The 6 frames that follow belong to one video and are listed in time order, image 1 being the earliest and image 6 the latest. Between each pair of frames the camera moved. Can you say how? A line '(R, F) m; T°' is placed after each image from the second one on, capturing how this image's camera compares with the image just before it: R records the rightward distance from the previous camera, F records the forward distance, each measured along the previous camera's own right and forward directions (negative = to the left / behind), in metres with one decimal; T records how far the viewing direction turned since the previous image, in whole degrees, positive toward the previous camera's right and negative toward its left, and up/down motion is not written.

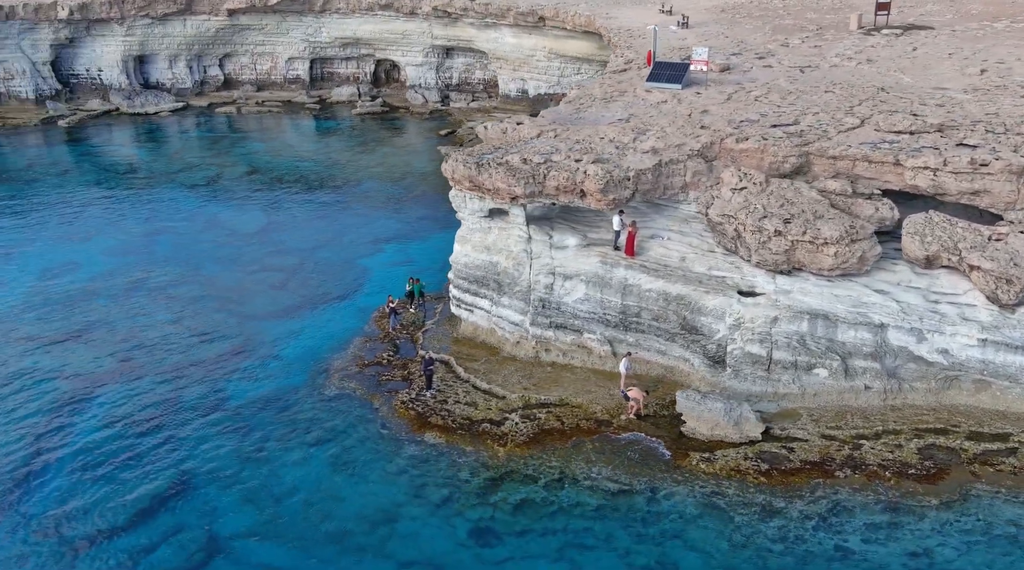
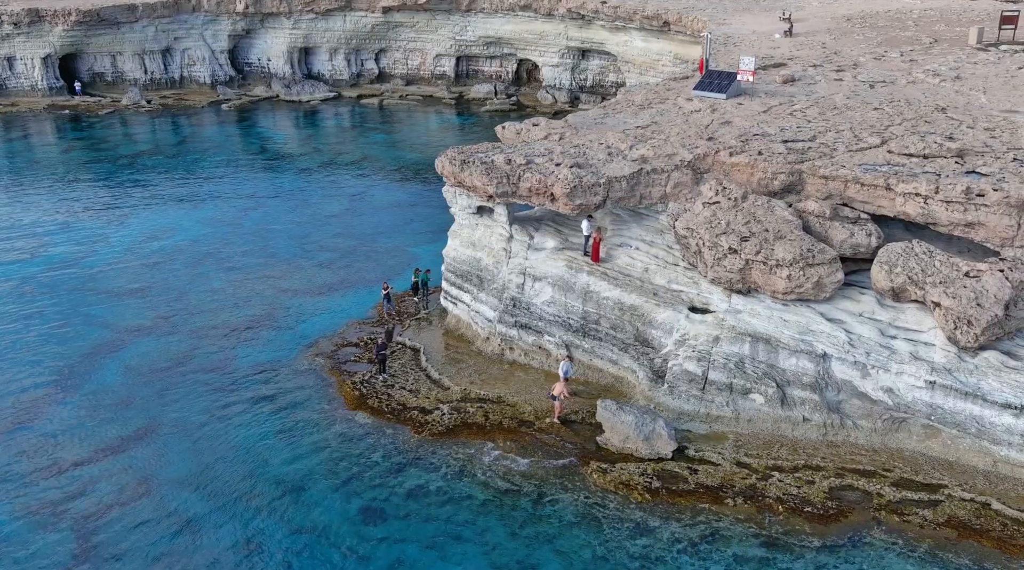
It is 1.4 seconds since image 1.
(+5.1, 0.0) m; -11°
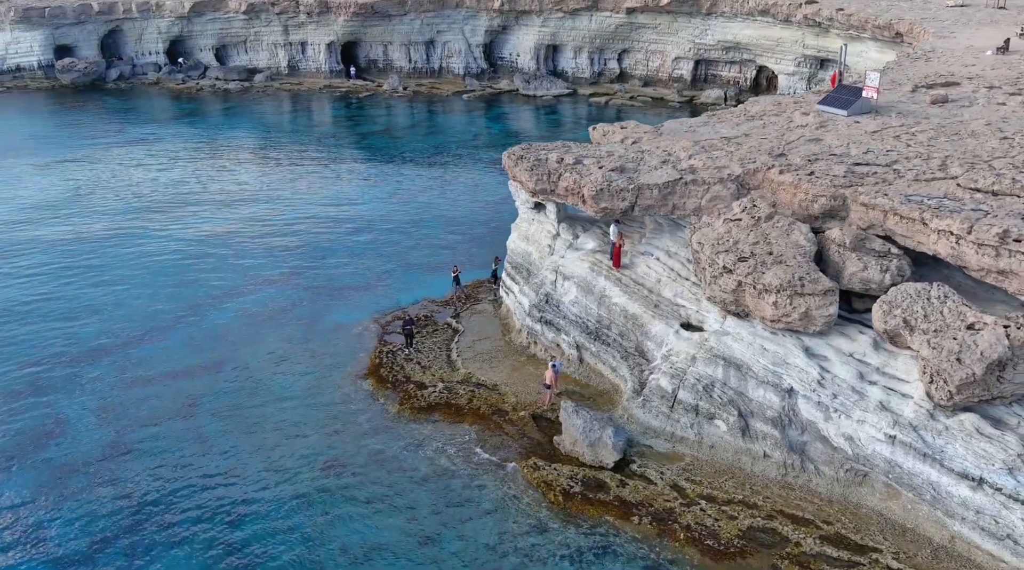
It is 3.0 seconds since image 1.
(+6.1, +0.3) m; -18°
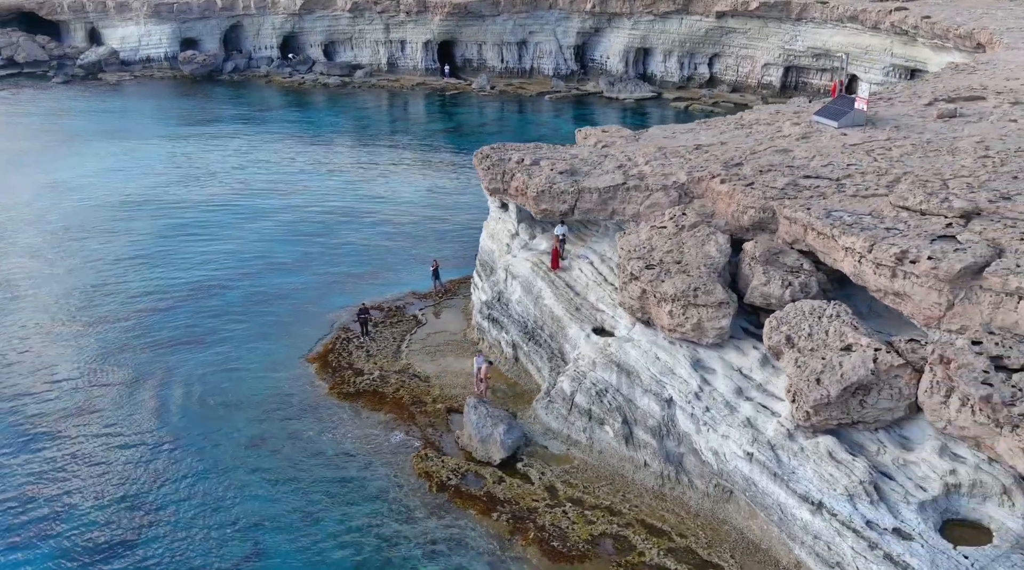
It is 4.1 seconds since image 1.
(+4.4, -0.1) m; -8°
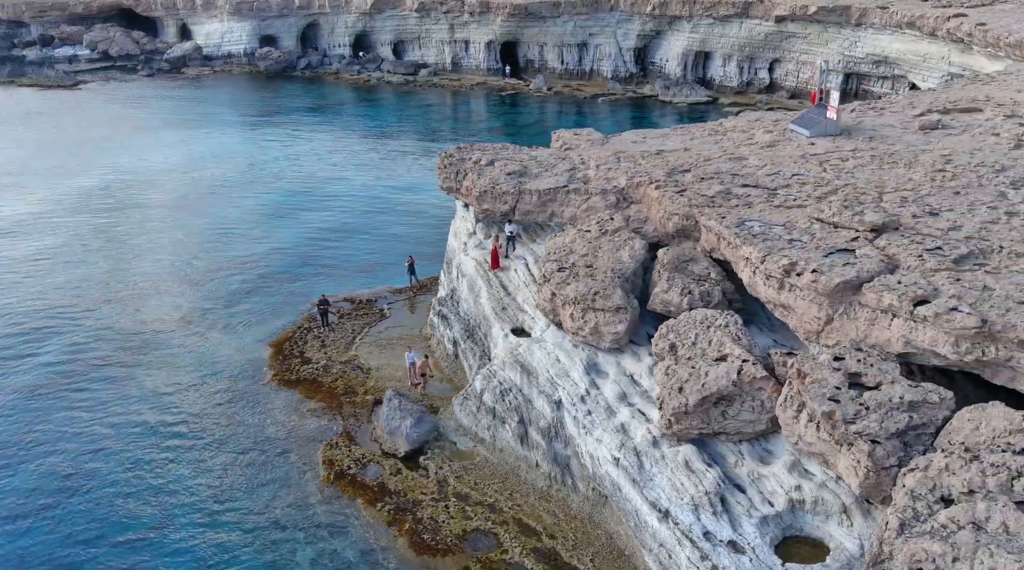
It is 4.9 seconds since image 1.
(+3.5, -0.2) m; -5°
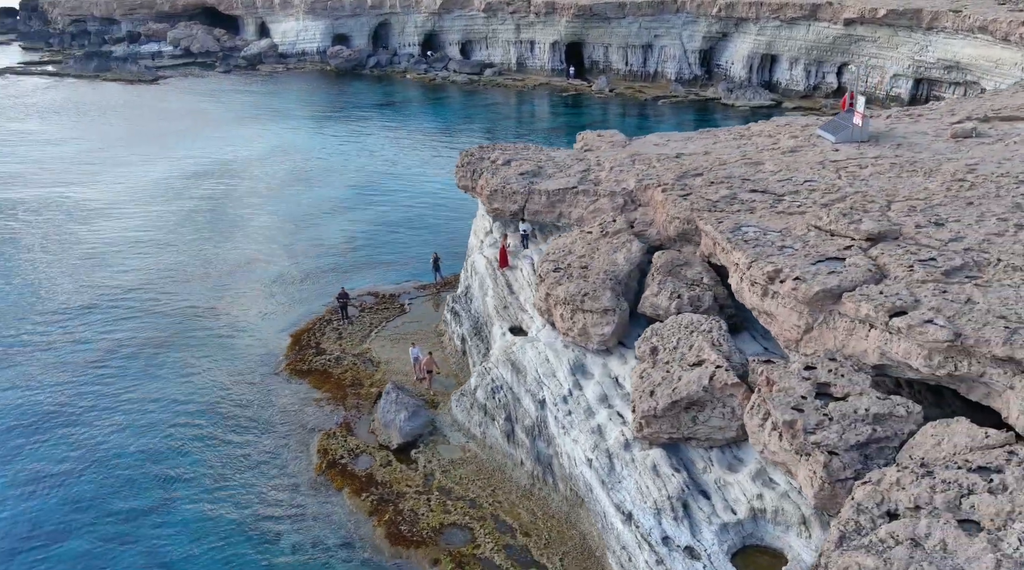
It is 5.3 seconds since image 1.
(+1.6, -0.1) m; -5°
